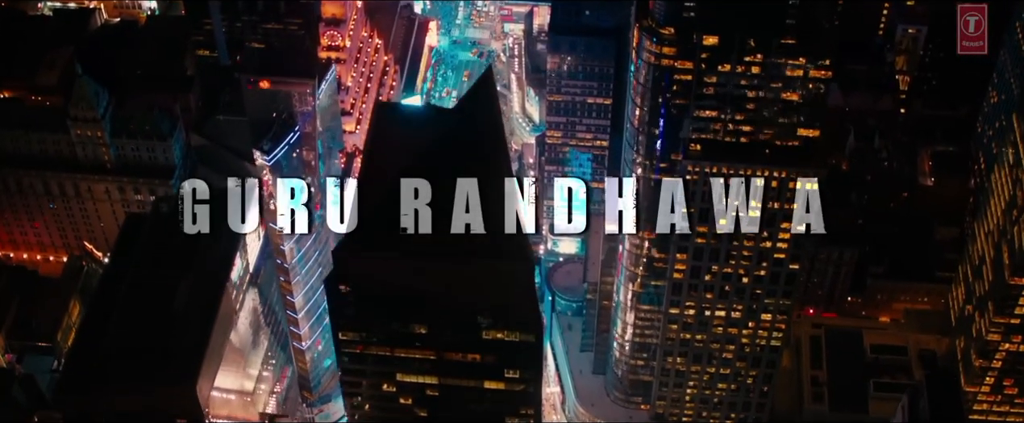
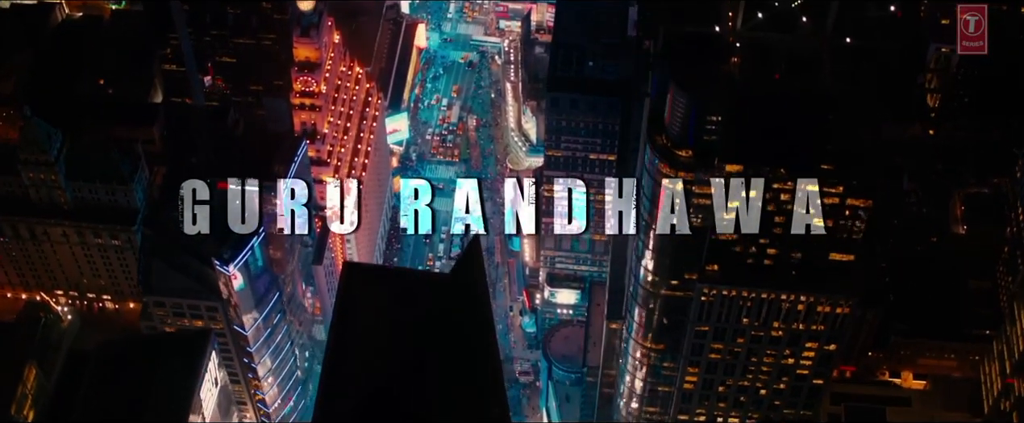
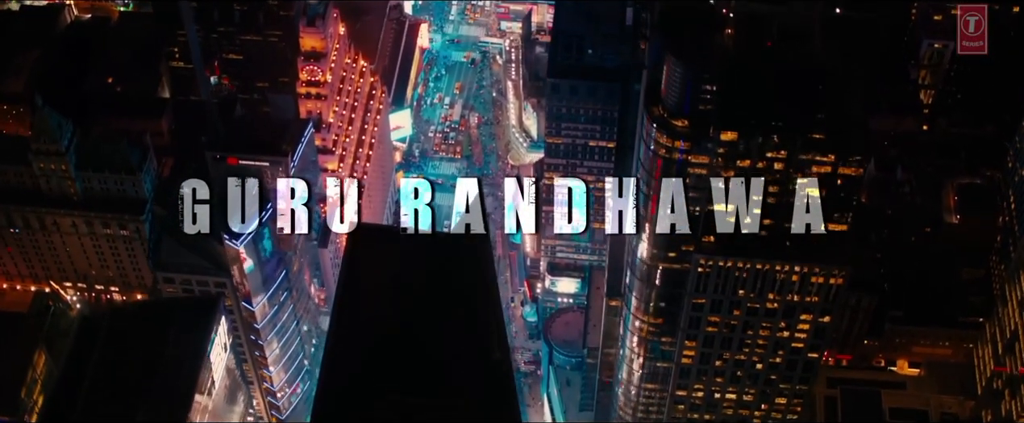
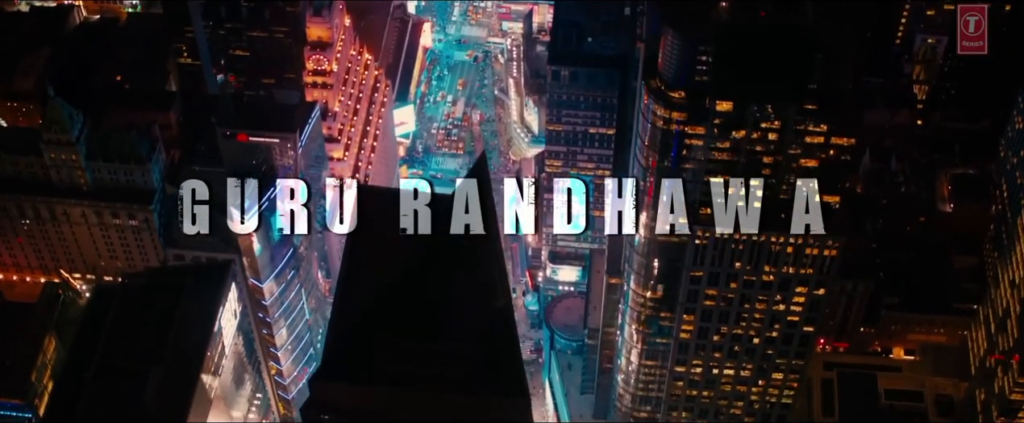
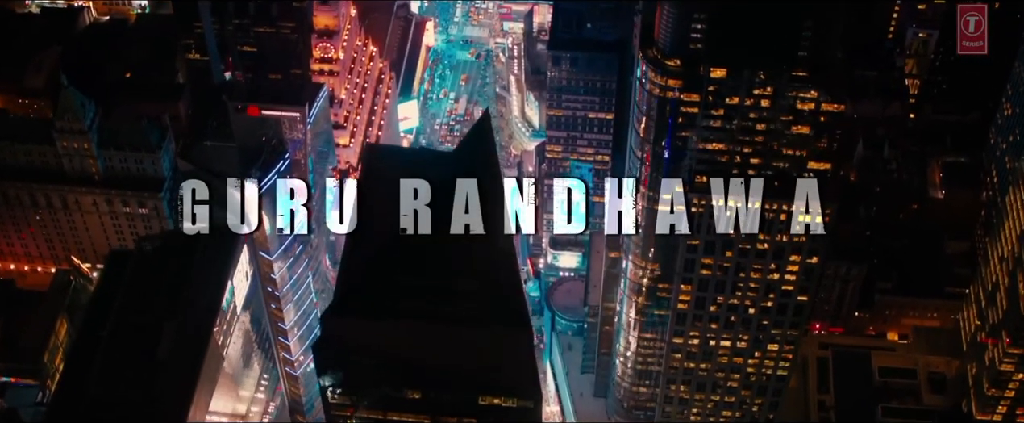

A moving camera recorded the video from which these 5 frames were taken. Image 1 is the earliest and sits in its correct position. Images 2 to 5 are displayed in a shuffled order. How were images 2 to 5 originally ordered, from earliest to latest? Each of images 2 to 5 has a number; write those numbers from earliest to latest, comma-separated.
5, 4, 3, 2
